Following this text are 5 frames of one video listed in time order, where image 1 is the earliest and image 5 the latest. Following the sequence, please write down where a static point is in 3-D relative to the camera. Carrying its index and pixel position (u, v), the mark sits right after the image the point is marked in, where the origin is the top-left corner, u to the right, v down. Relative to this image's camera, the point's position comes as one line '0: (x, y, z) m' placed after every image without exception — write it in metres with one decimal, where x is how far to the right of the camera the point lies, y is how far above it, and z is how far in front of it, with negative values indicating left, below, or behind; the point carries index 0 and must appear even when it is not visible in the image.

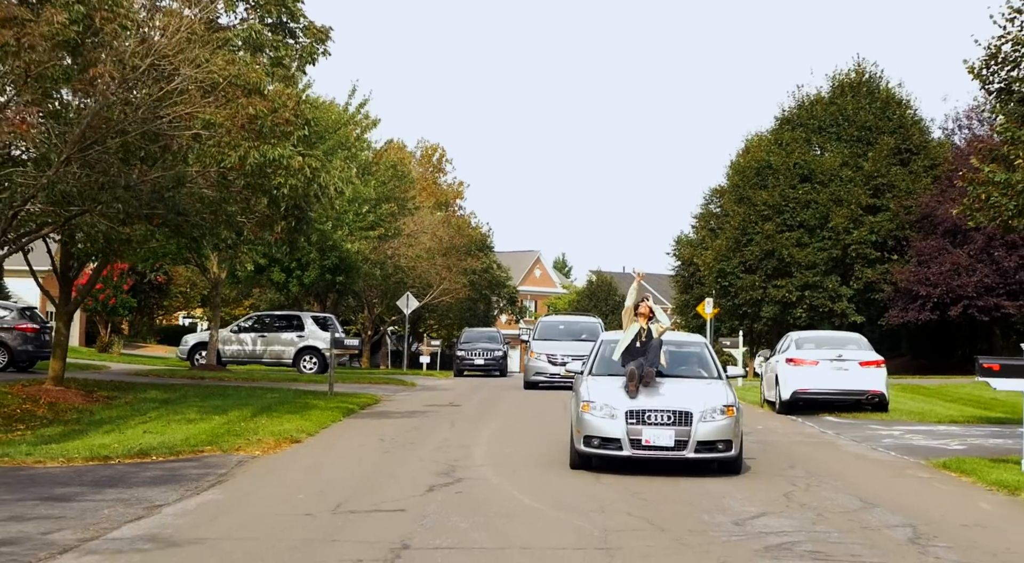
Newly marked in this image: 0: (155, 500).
0: (-3.0, -1.8, +9.9) m
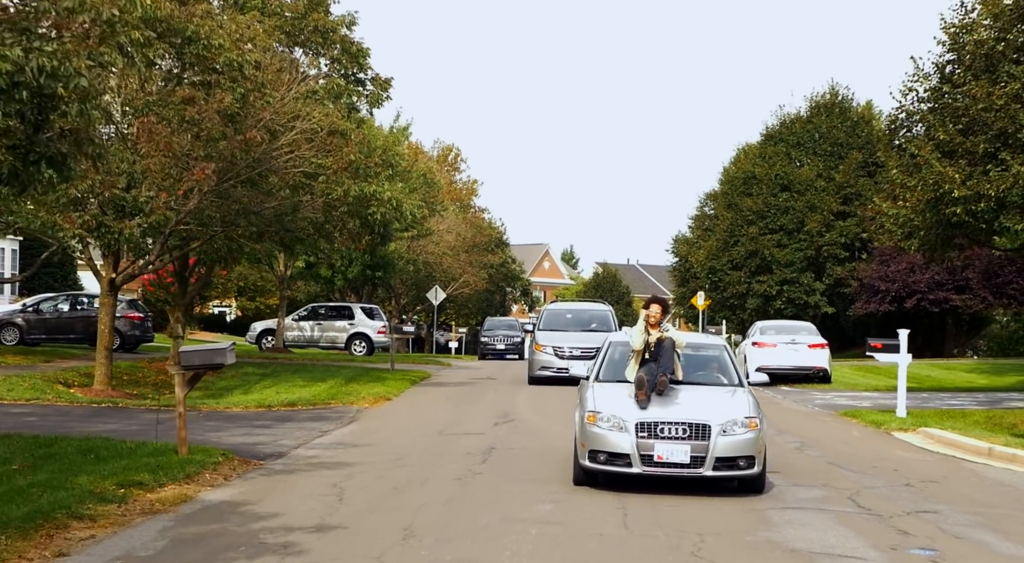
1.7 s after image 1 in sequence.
0: (-2.5, -1.9, +15.6) m
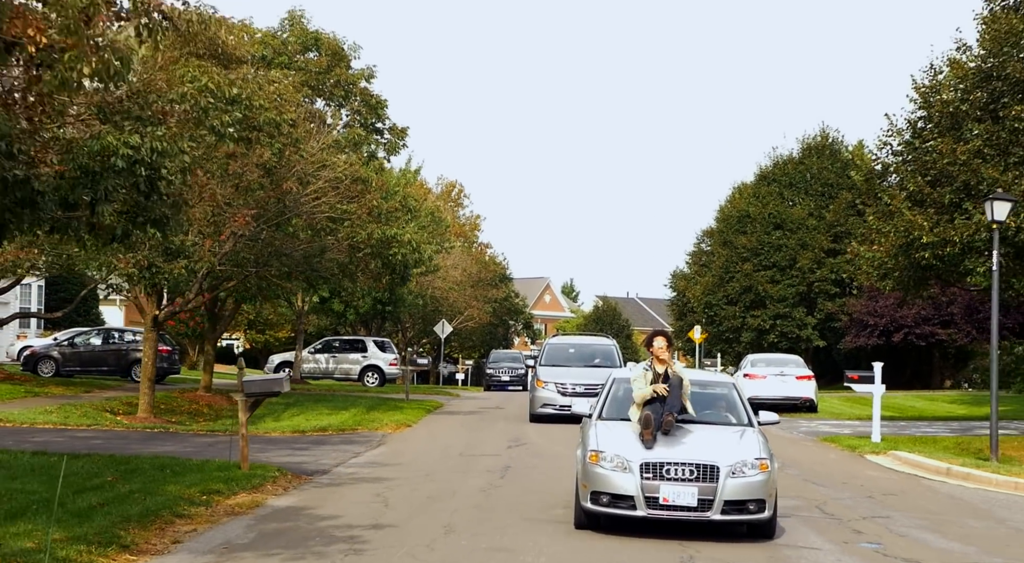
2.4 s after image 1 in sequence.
0: (-2.3, -2.5, +17.5) m
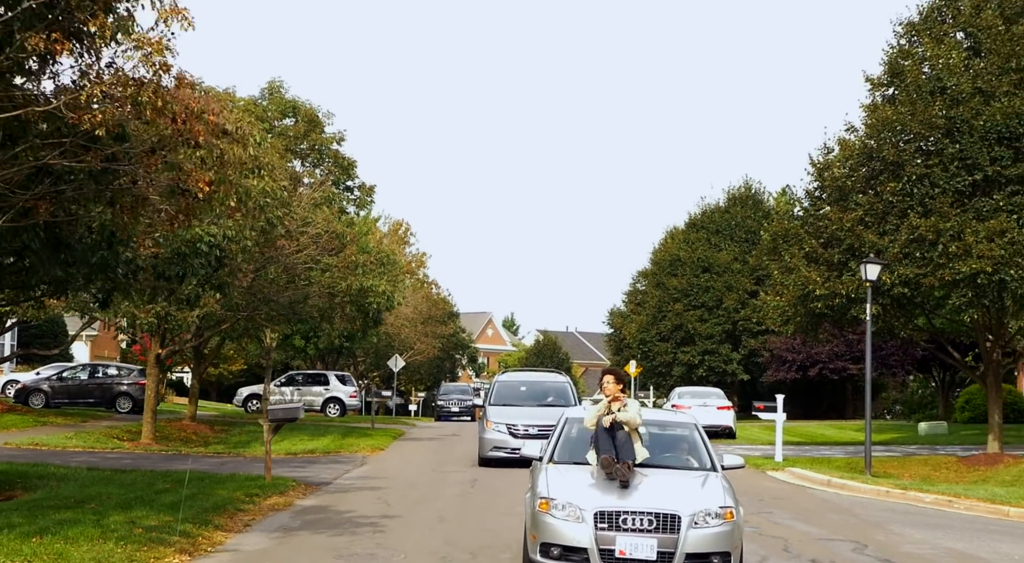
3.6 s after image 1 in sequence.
0: (-3.0, -3.3, +21.0) m
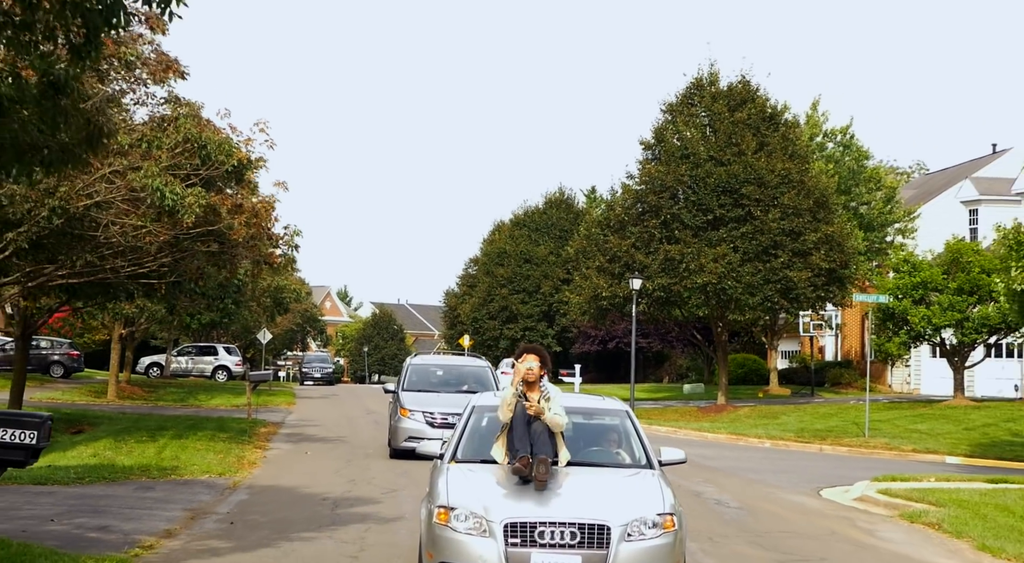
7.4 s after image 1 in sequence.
0: (-6.0, -3.4, +30.6) m
